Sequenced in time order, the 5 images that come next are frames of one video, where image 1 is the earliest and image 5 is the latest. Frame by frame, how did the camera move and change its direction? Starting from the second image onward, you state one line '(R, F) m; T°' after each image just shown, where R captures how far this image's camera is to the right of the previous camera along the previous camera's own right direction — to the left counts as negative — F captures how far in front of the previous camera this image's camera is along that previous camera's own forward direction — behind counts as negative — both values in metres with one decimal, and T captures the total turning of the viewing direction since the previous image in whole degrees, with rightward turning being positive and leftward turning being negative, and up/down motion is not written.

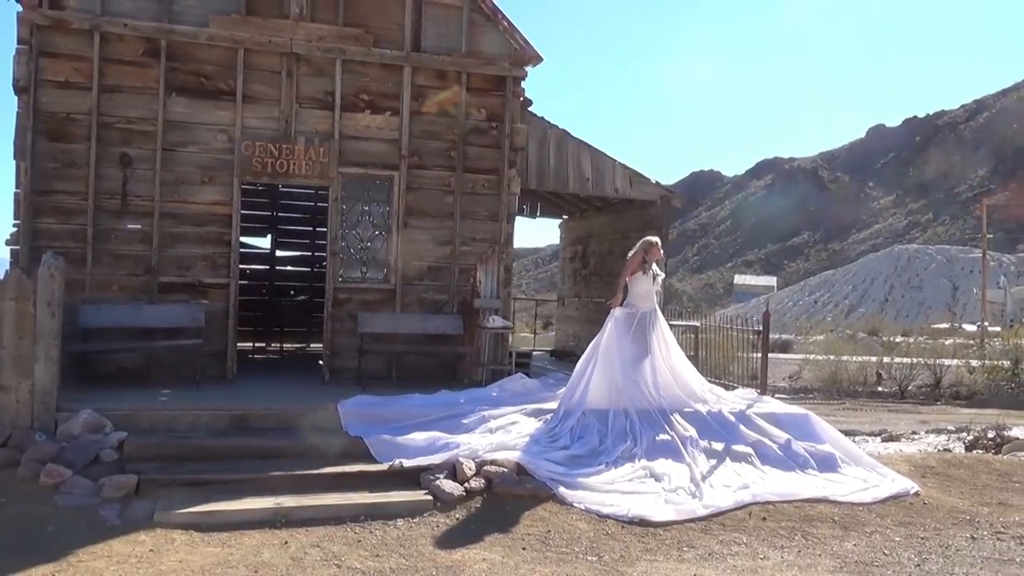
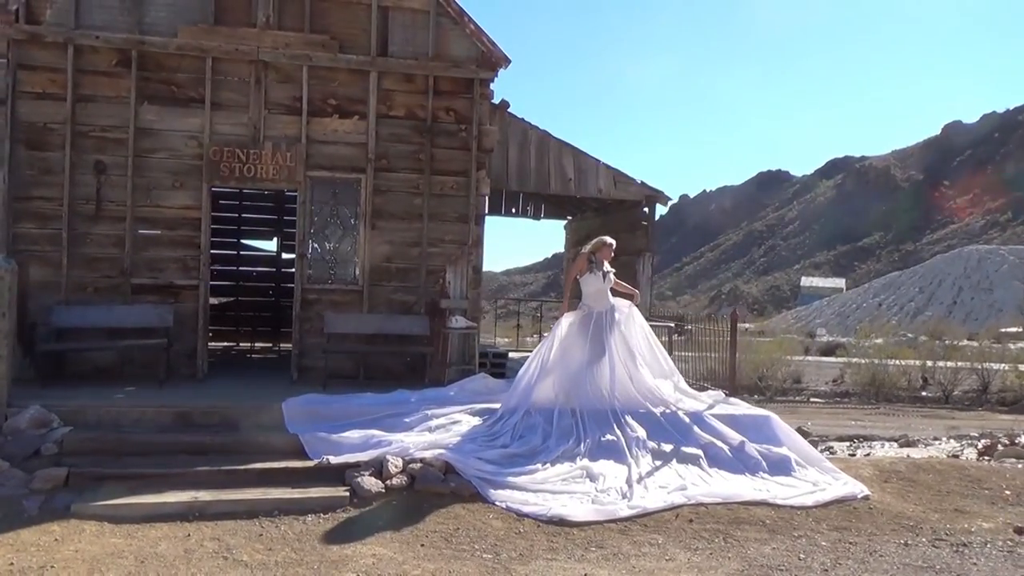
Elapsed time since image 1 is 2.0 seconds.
(+1.1, 0.0) m; -5°
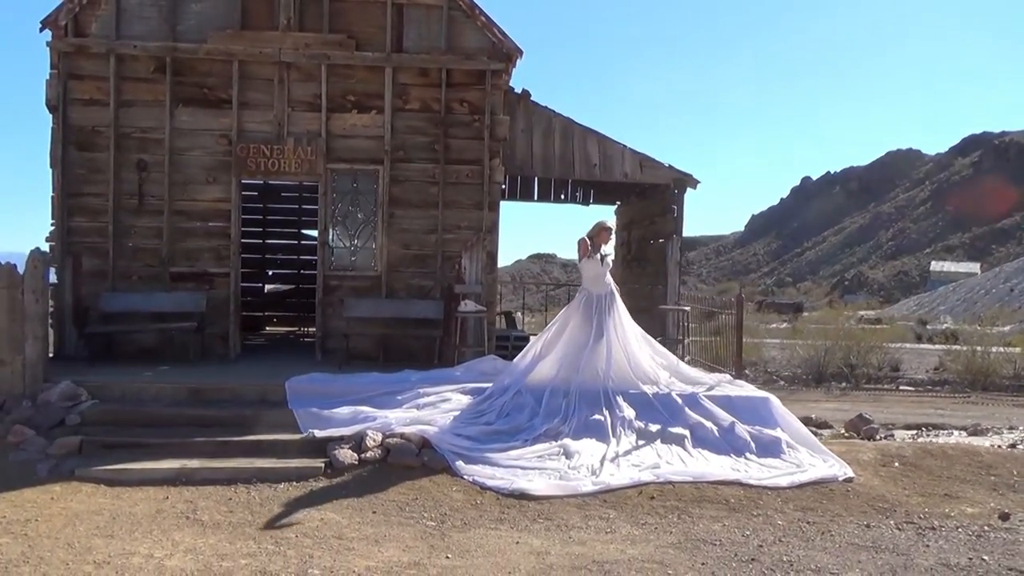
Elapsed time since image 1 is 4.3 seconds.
(+1.2, -0.2) m; -8°
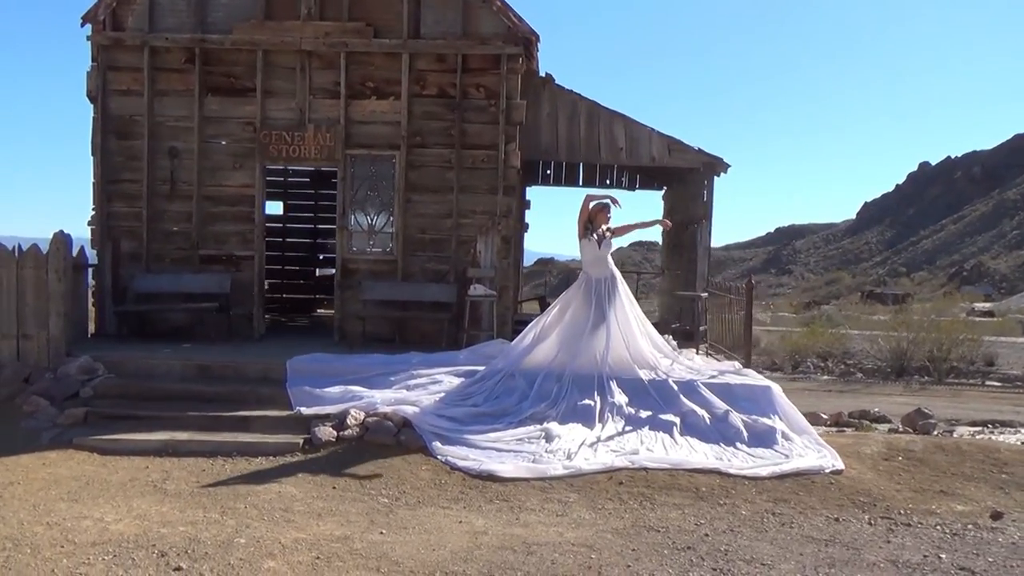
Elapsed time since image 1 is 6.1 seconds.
(+1.0, 0.0) m; -7°
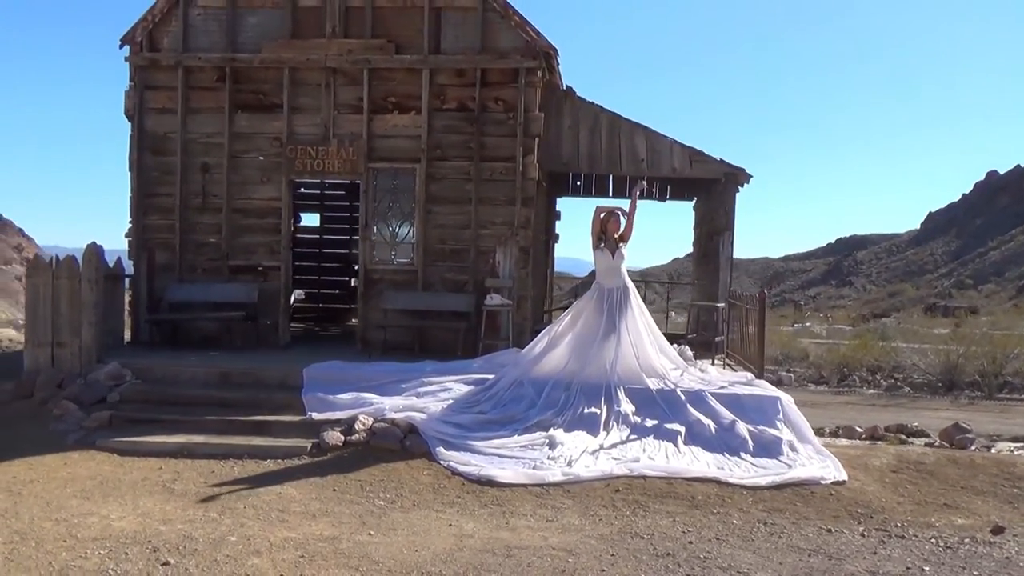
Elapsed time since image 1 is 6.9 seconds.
(+0.5, -0.1) m; -4°
